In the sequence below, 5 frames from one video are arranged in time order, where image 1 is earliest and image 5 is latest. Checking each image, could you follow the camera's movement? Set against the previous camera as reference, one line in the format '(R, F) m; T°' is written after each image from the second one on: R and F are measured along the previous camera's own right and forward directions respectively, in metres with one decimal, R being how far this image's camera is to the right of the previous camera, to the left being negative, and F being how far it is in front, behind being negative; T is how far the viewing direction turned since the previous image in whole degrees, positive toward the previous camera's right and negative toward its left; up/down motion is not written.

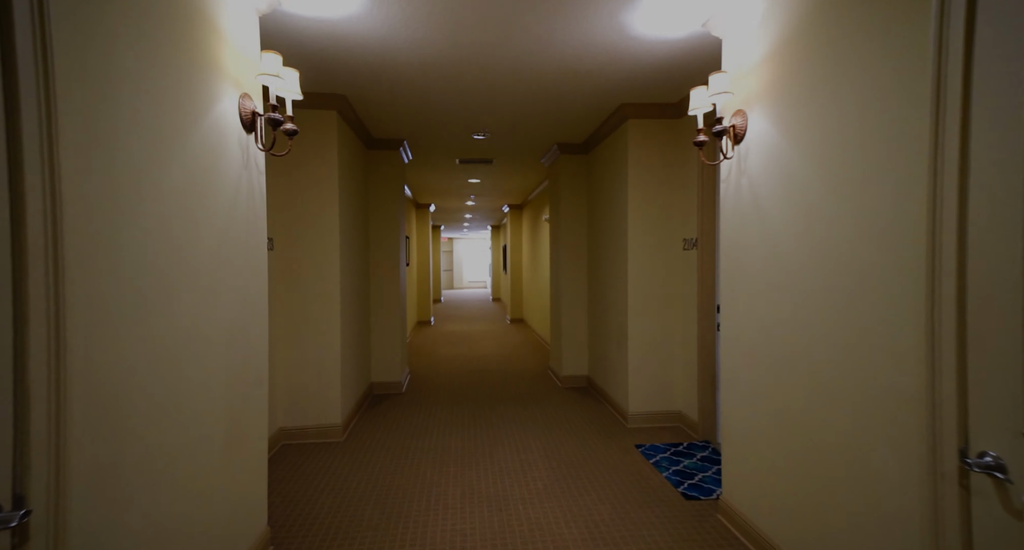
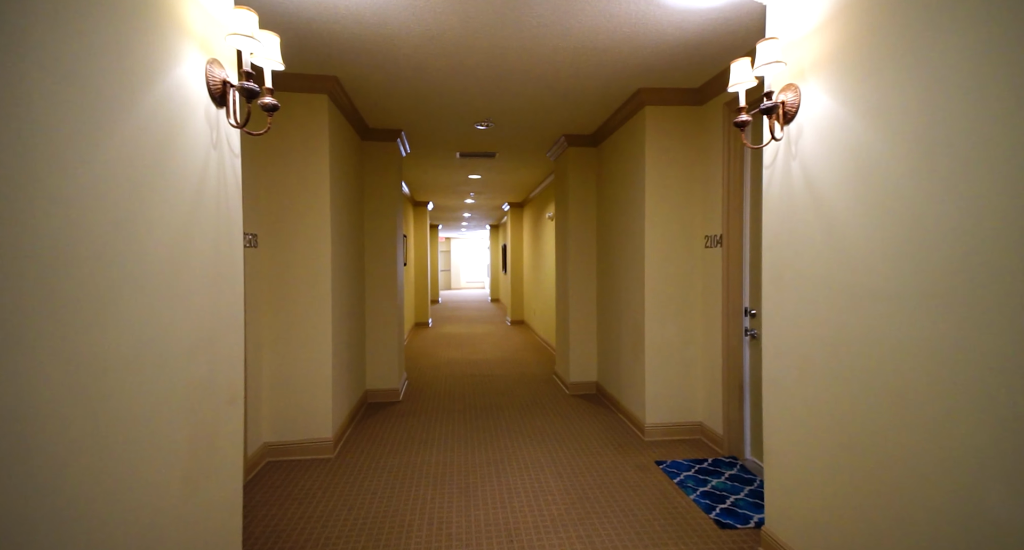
(-0.1, +0.3) m; 0°
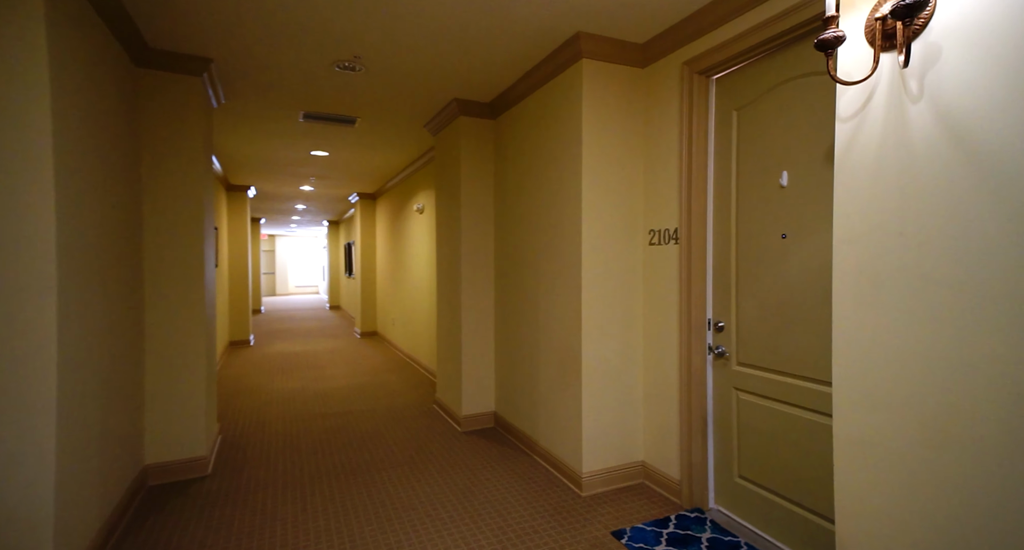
(-0.3, +1.2) m; +17°
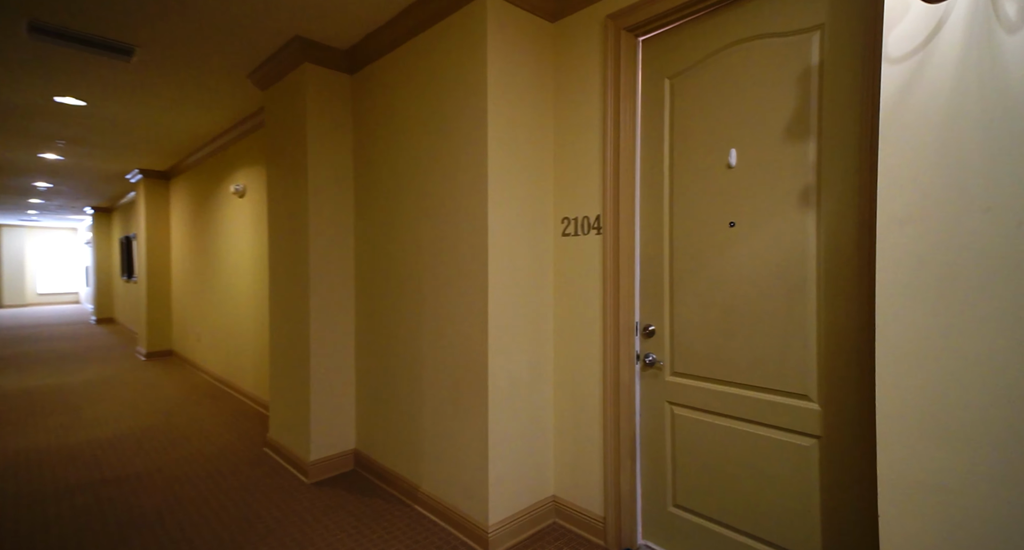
(-0.3, +0.7) m; +19°
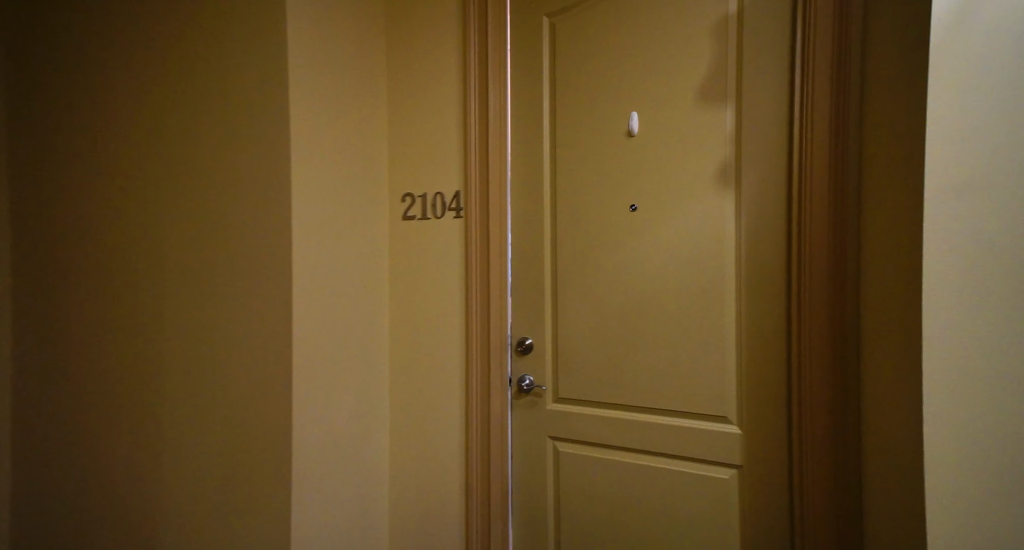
(-0.2, +0.8) m; +26°
